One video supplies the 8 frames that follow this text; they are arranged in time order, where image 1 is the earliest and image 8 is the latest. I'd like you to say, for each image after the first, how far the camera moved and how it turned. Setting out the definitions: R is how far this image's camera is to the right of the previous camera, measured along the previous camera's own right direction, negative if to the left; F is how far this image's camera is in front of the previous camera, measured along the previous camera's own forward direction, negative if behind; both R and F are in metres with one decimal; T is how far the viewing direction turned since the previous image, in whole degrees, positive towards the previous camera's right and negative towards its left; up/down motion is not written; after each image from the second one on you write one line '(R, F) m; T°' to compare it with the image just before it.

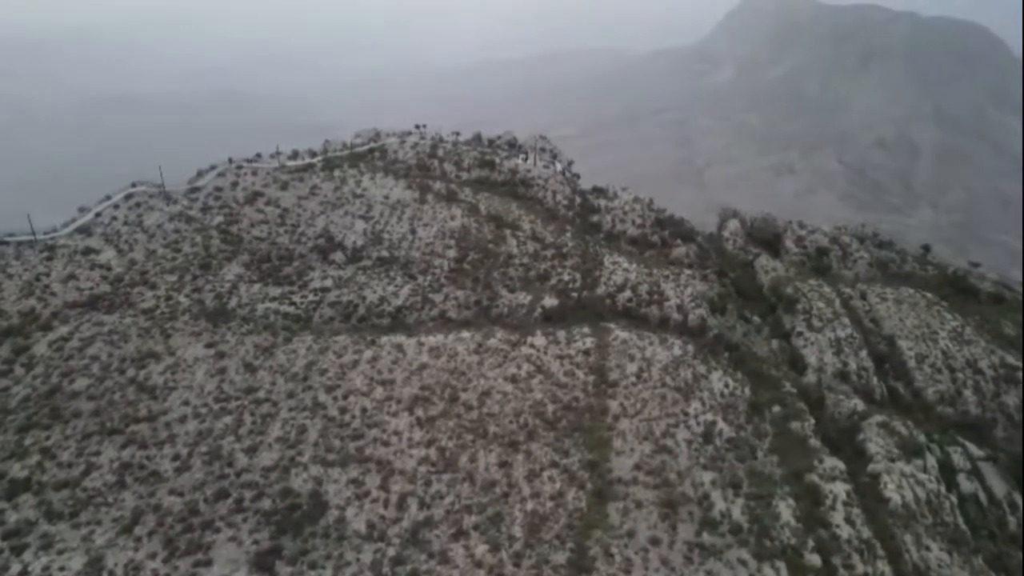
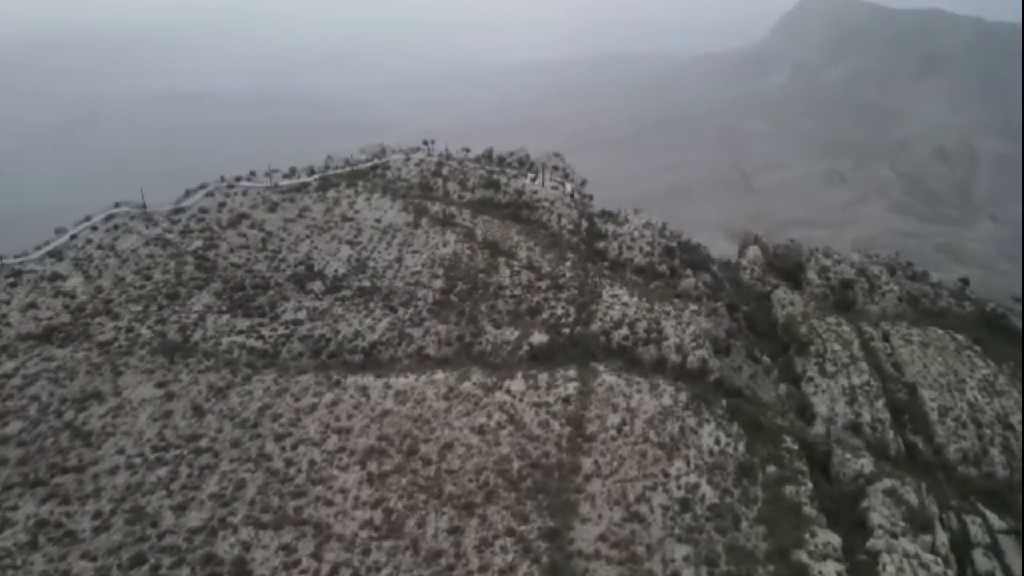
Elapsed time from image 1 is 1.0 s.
(+1.1, +0.8) m; -3°
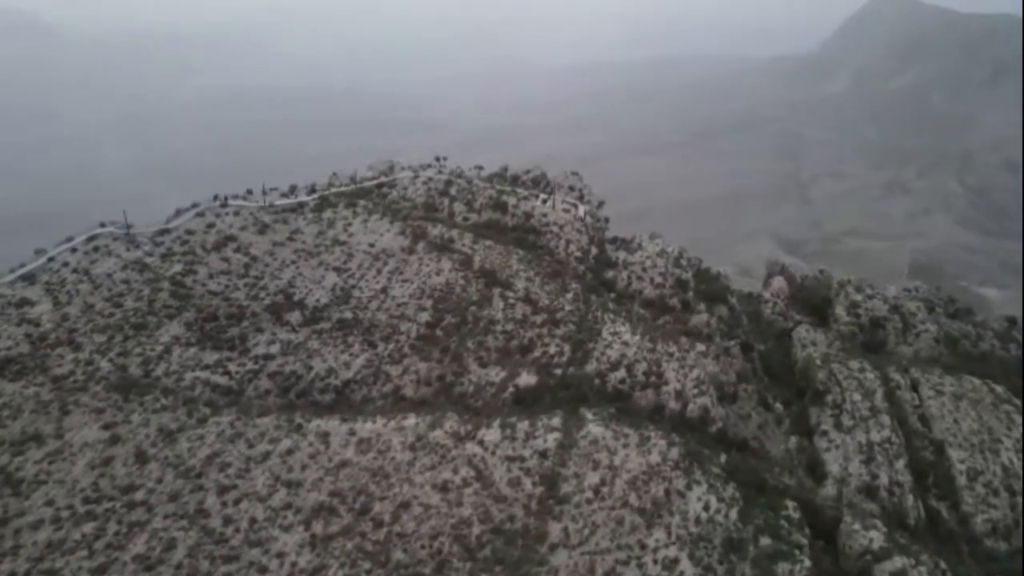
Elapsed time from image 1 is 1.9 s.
(+1.1, +0.9) m; -4°
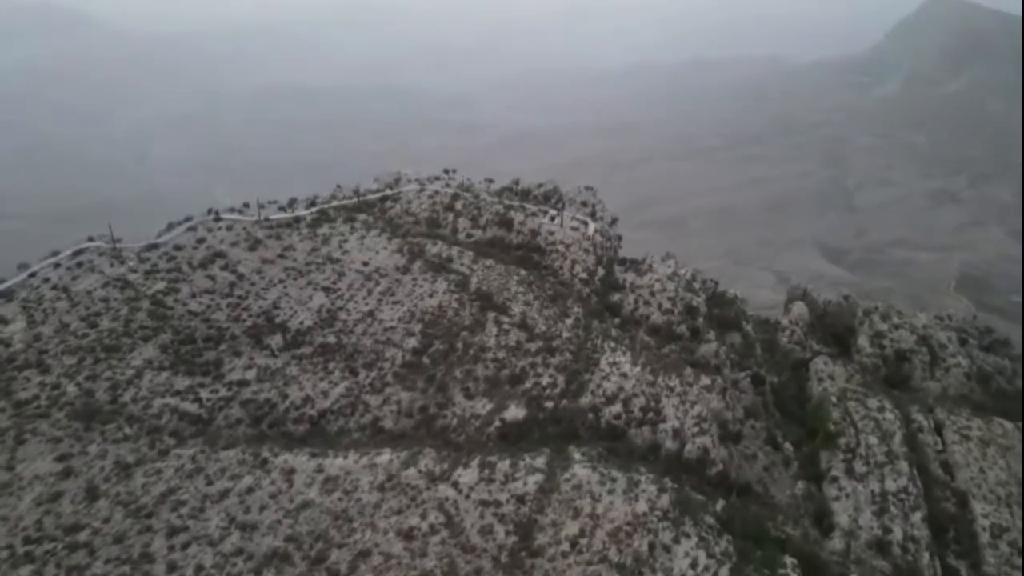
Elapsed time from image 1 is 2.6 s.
(+0.8, +0.7) m; -3°
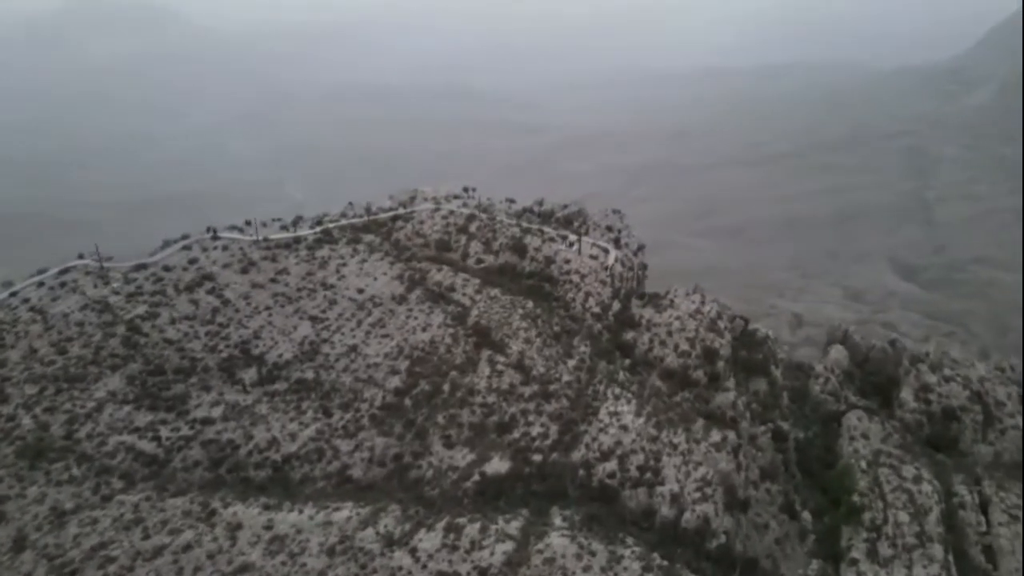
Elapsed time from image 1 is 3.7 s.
(+1.2, +1.1) m; -5°
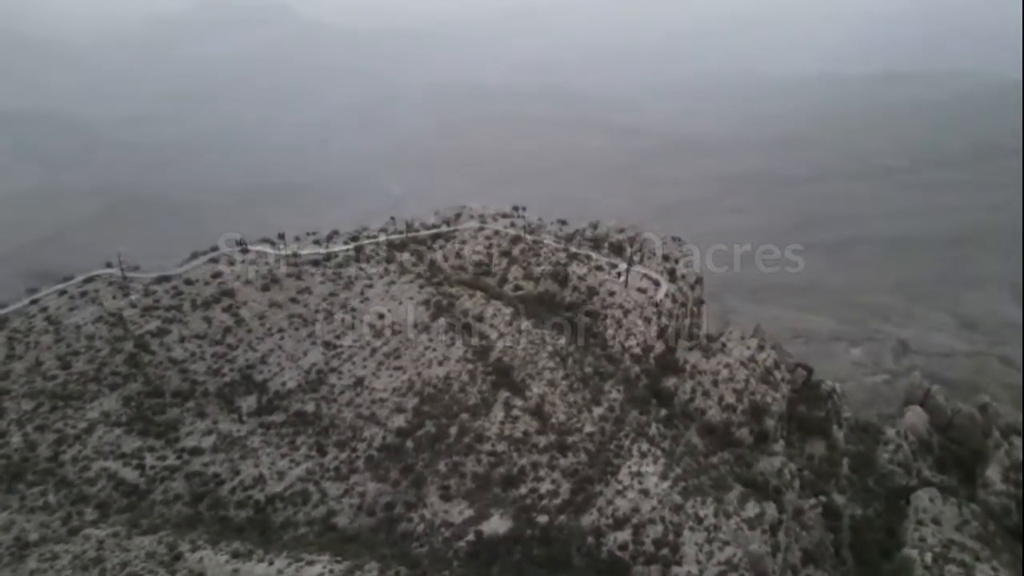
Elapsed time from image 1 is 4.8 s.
(+1.2, +1.1) m; -7°
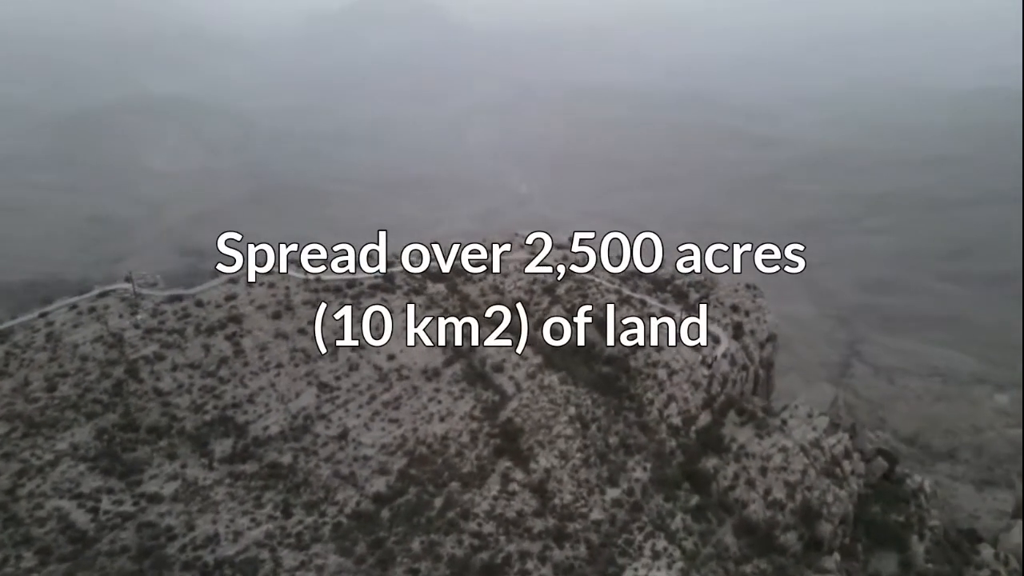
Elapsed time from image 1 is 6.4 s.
(+1.6, +1.7) m; -9°
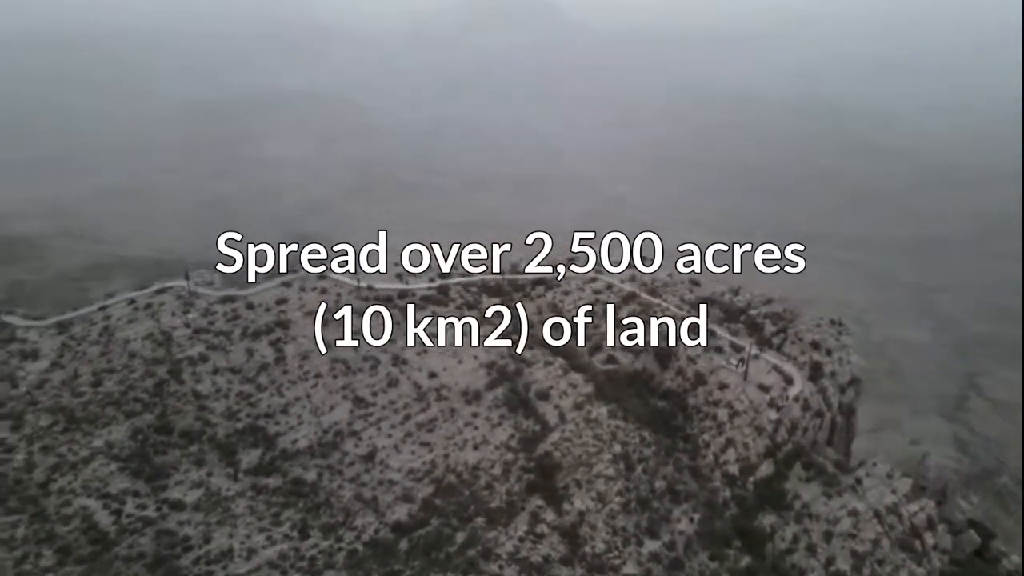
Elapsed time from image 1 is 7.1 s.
(+0.8, +0.8) m; -8°
